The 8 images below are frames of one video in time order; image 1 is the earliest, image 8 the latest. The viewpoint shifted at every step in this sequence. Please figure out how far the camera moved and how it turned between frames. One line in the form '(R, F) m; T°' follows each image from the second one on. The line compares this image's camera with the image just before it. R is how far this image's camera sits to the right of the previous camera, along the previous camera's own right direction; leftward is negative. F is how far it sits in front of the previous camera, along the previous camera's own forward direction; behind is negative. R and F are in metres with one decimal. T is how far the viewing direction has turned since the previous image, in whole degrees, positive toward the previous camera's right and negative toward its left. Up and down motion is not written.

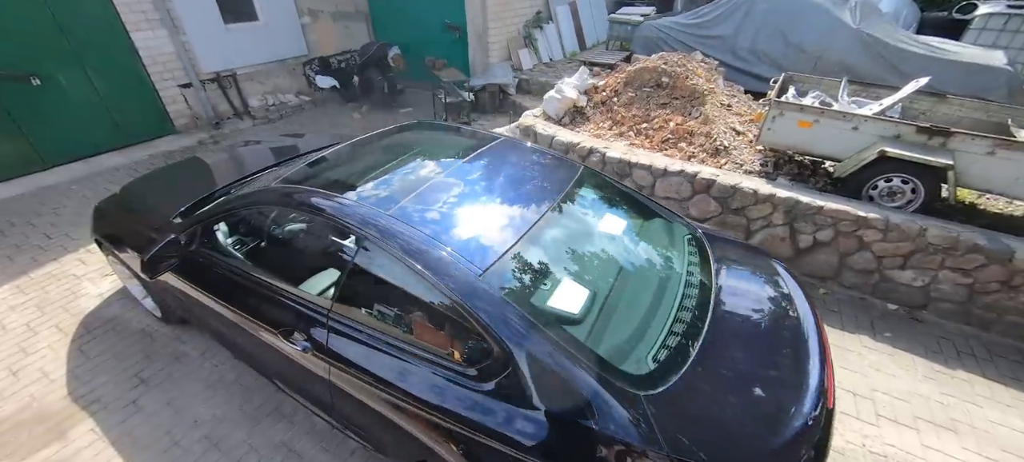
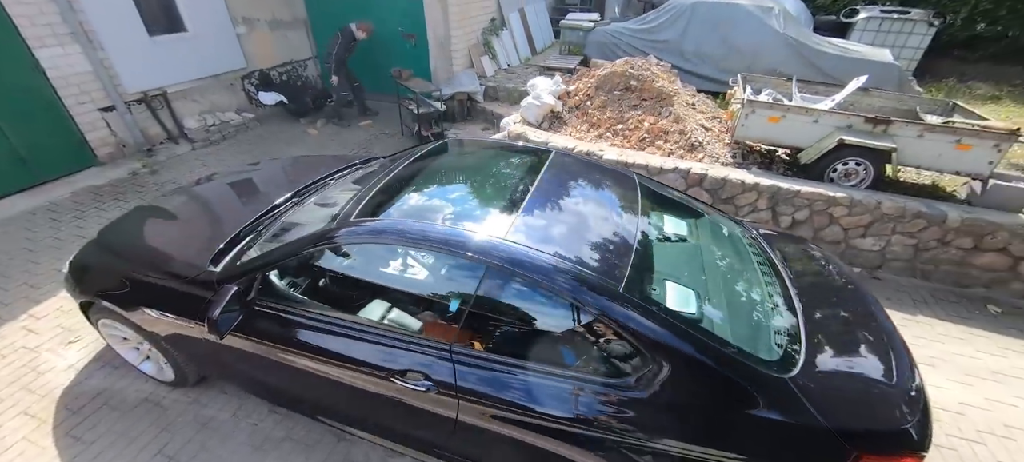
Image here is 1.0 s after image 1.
(-0.8, 0.0) m; +10°
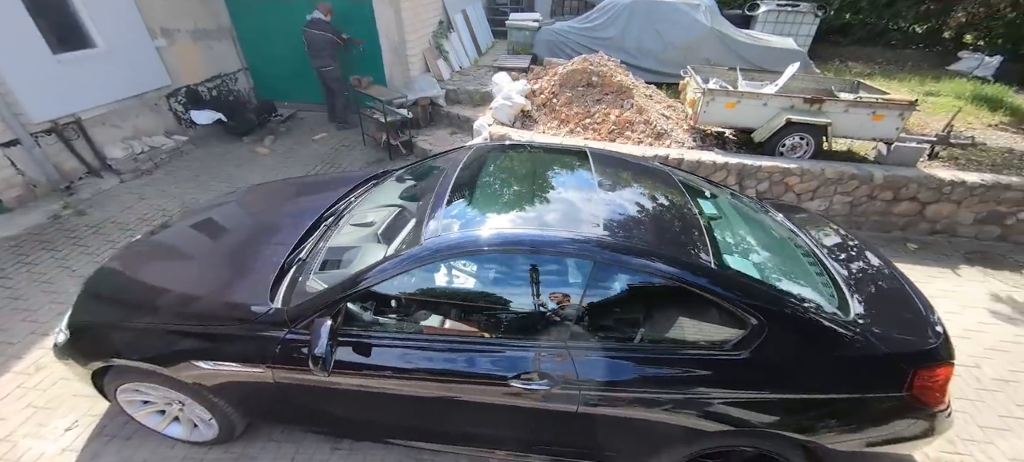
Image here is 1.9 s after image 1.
(-0.7, 0.0) m; +9°
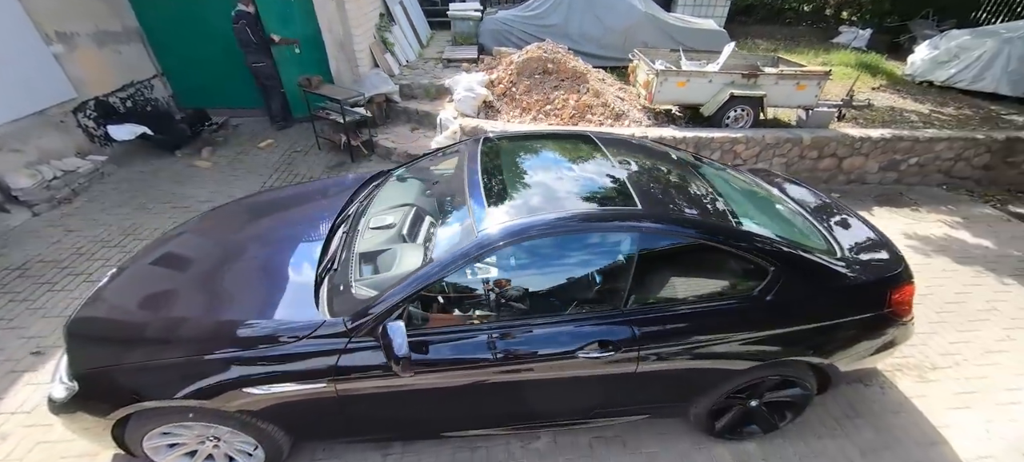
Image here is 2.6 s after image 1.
(-0.5, 0.0) m; +9°
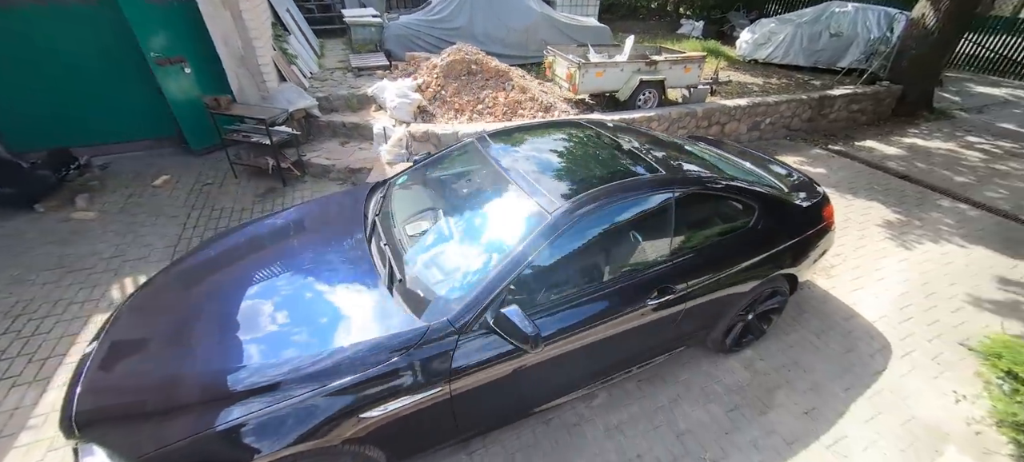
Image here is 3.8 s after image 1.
(-0.9, -0.1) m; +15°
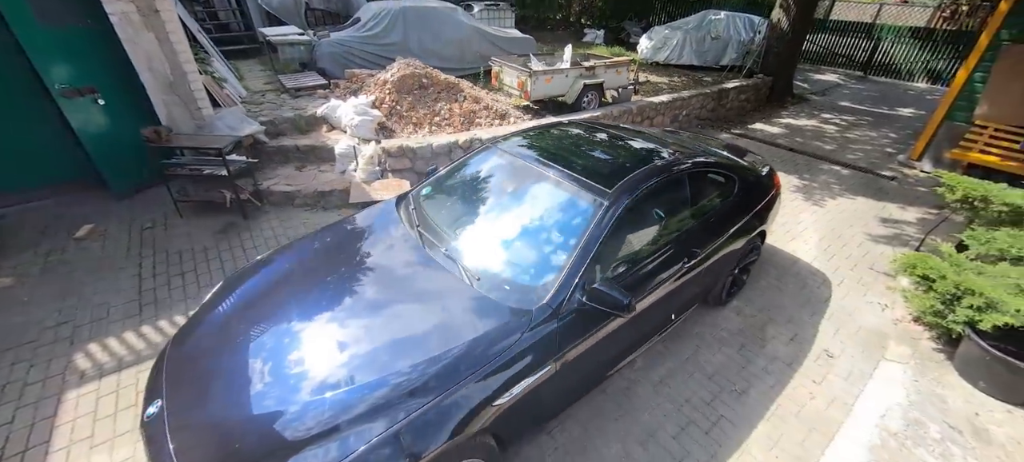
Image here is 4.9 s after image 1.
(-0.8, -0.1) m; +12°
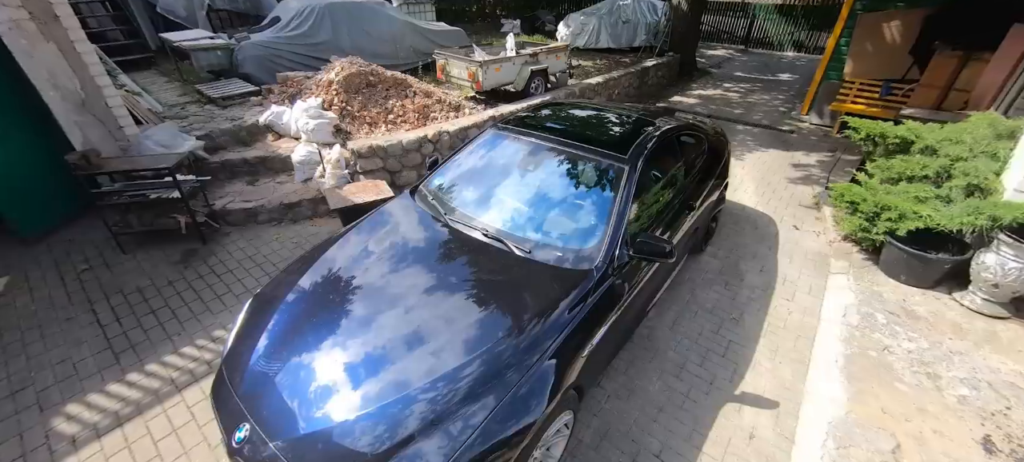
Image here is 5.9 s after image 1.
(-0.7, -0.1) m; +10°
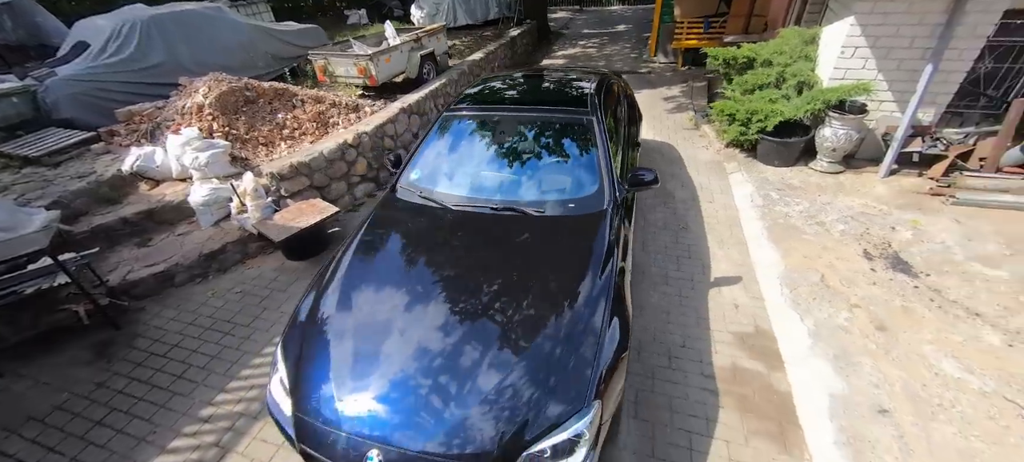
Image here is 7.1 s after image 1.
(-0.7, 0.0) m; +15°
